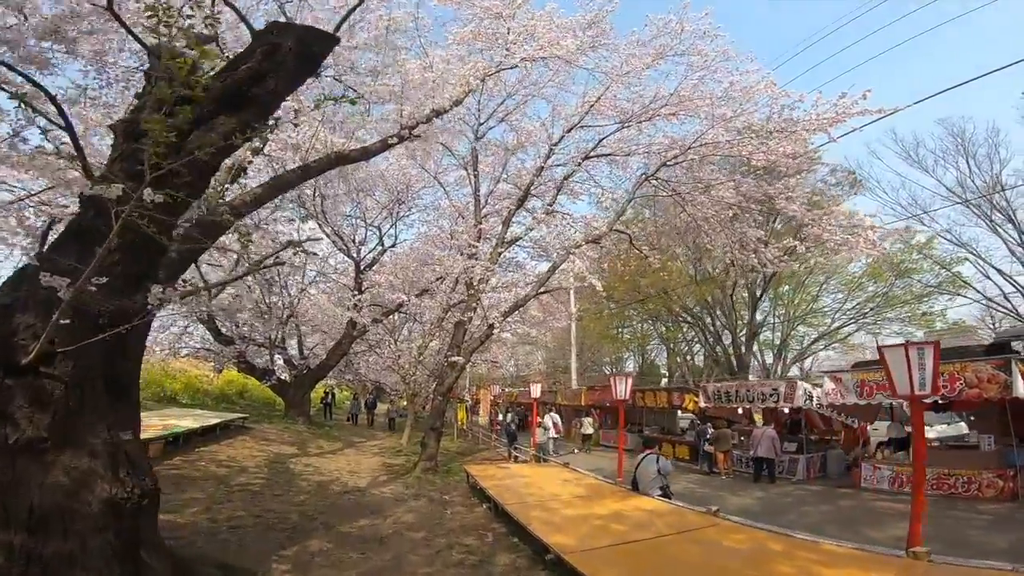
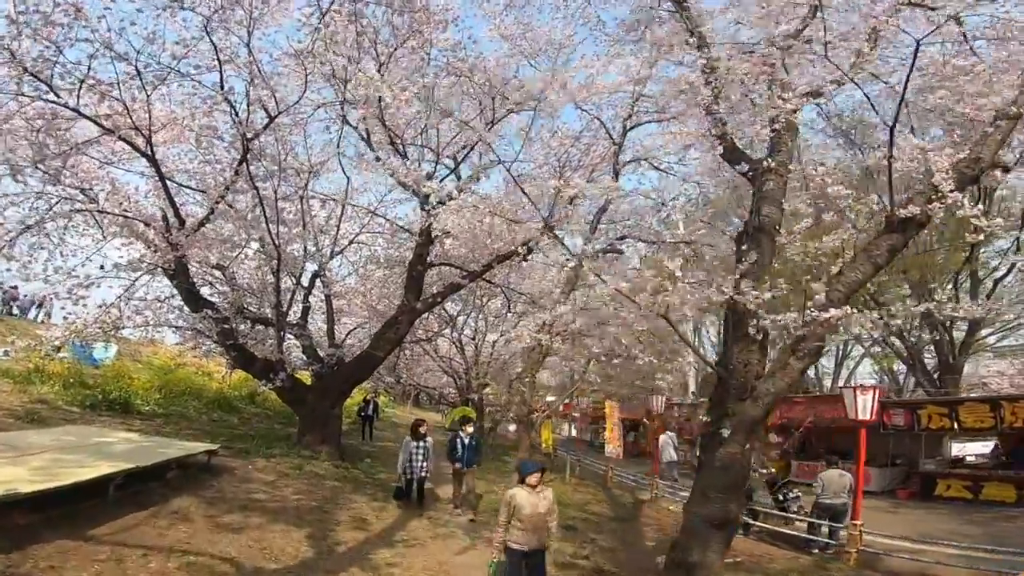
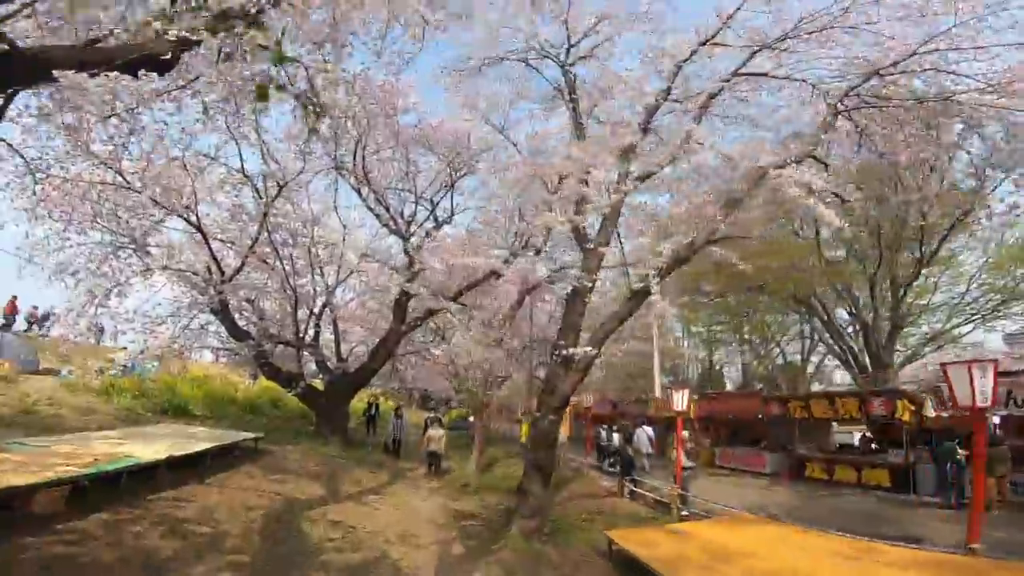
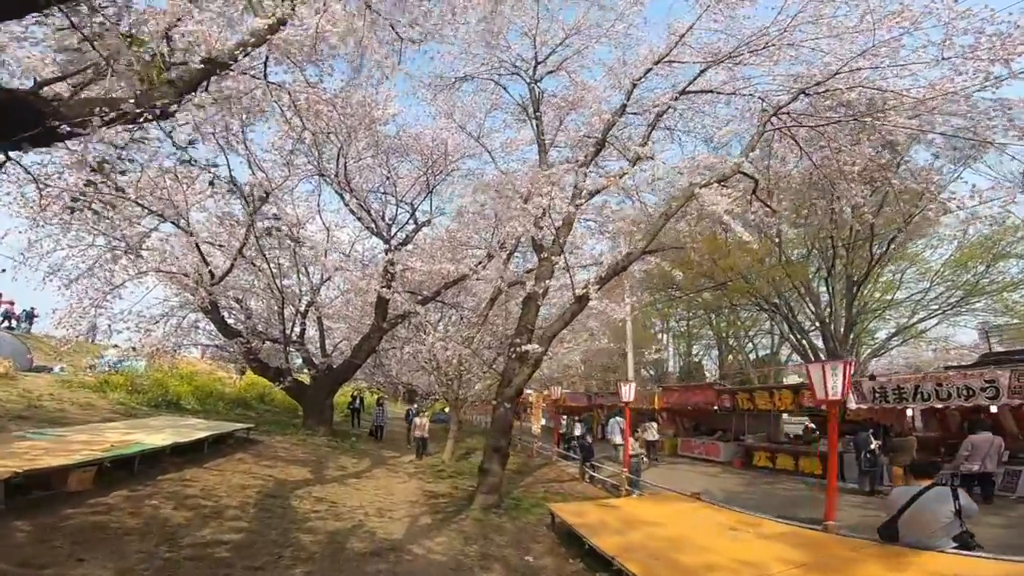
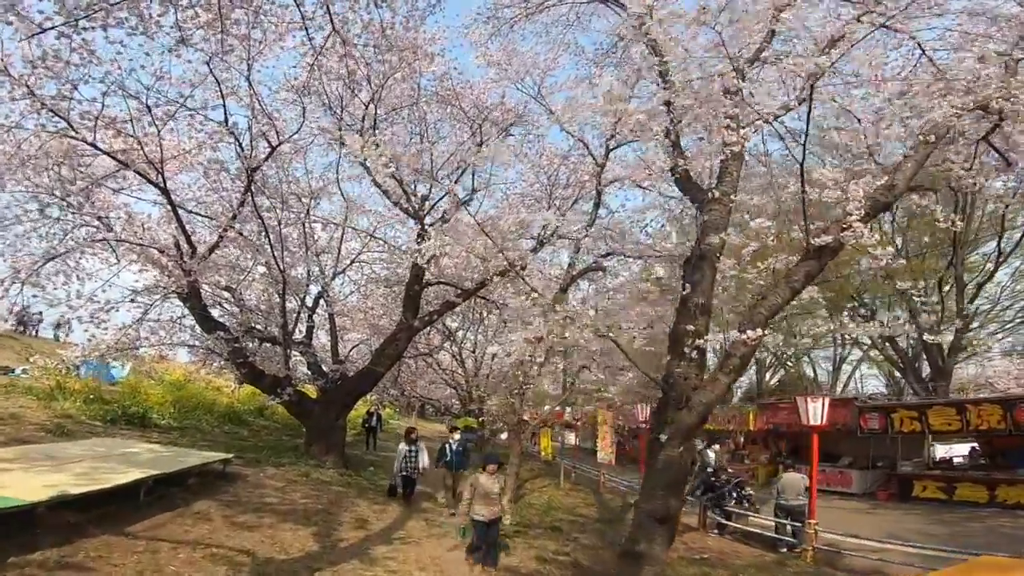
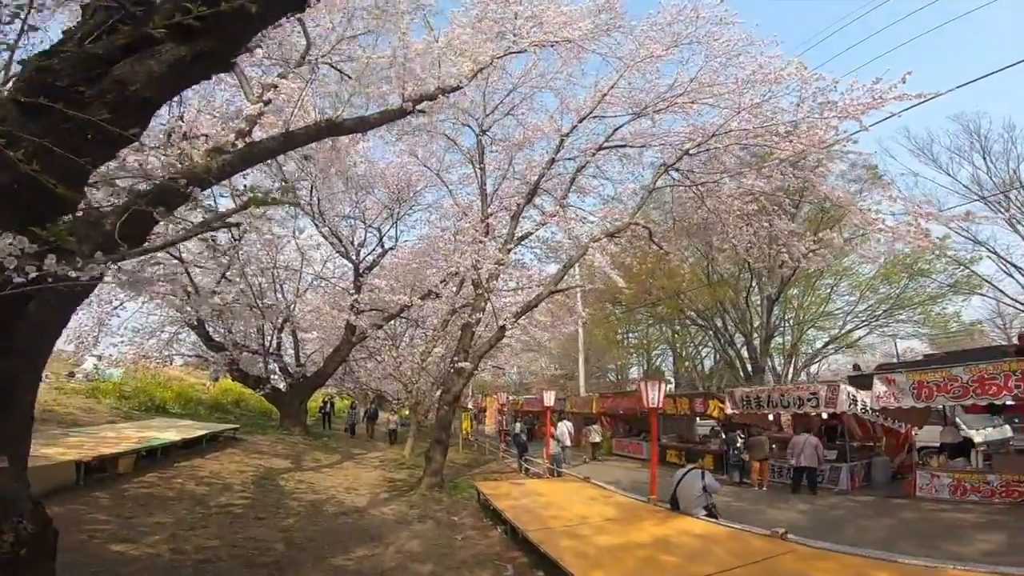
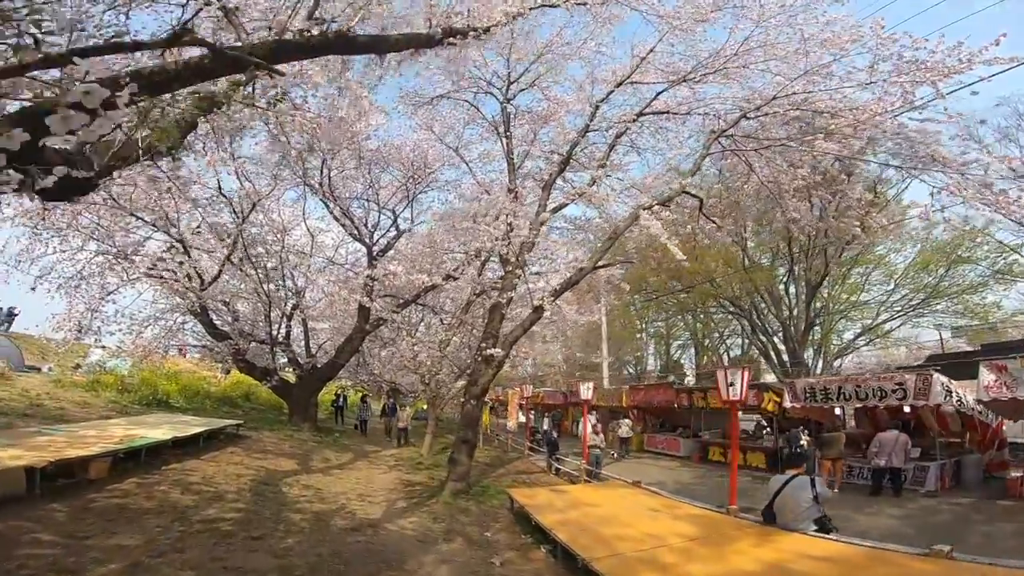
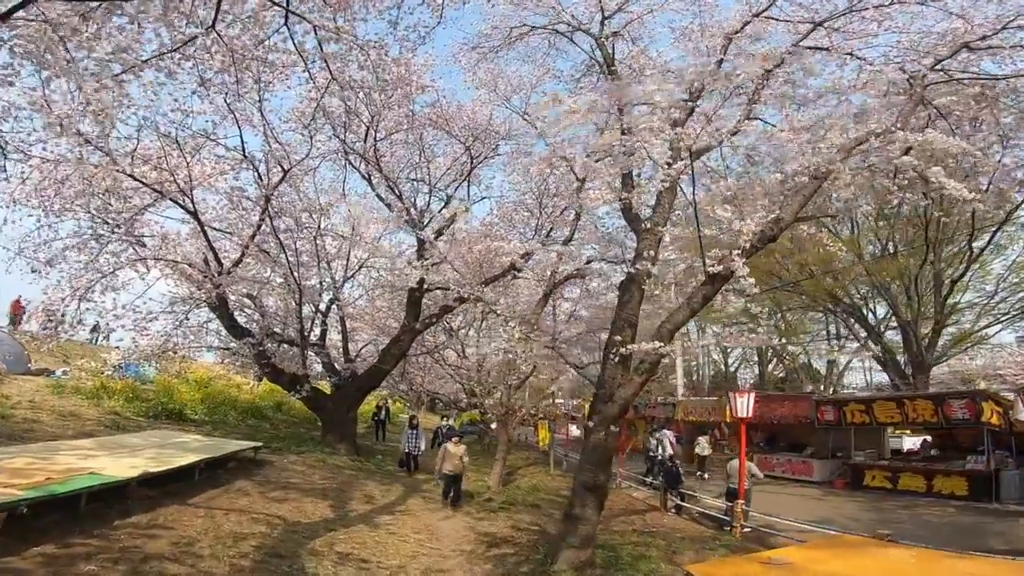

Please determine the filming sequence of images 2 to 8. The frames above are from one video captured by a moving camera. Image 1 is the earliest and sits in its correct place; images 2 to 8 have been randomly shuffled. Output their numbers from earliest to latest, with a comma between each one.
6, 7, 4, 3, 8, 5, 2
